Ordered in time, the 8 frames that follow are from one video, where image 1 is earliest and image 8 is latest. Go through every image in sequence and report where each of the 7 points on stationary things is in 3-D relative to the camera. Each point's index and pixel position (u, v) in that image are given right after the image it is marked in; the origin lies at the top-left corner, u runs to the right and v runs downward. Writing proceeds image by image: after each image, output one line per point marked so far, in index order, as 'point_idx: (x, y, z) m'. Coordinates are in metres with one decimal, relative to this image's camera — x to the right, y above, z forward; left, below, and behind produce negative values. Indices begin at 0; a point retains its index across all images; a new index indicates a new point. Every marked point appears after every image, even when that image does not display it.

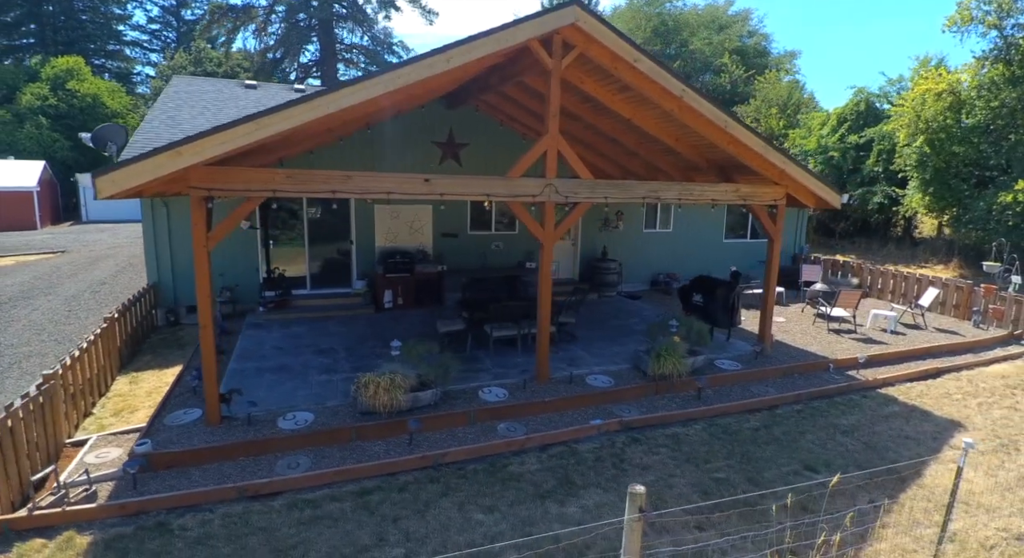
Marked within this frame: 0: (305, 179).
0: (-2.1, +1.0, +5.4) m
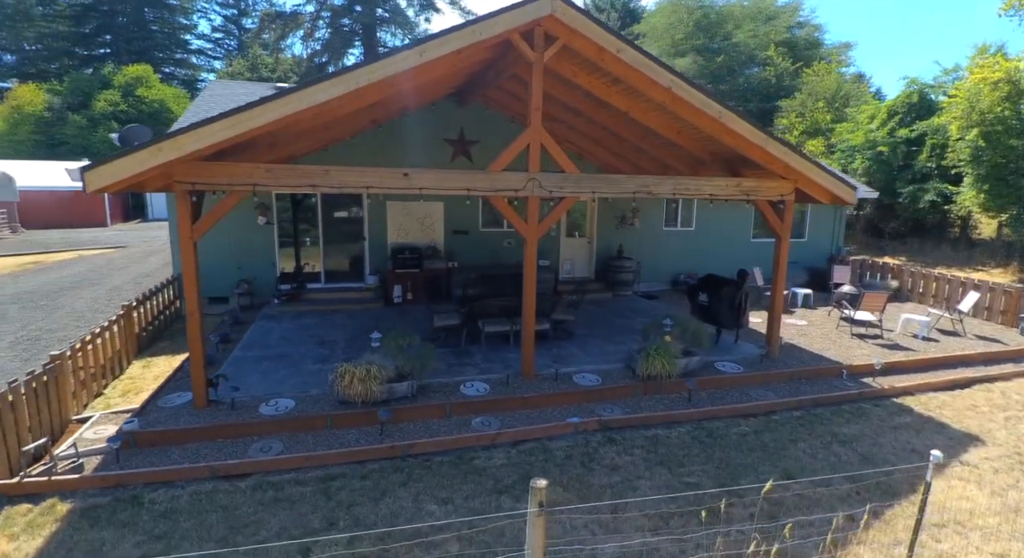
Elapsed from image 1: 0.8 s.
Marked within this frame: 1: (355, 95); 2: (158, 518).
0: (-2.4, +1.1, +5.6) m
1: (-1.7, +1.9, +5.5) m
2: (-2.9, -2.0, +4.4) m
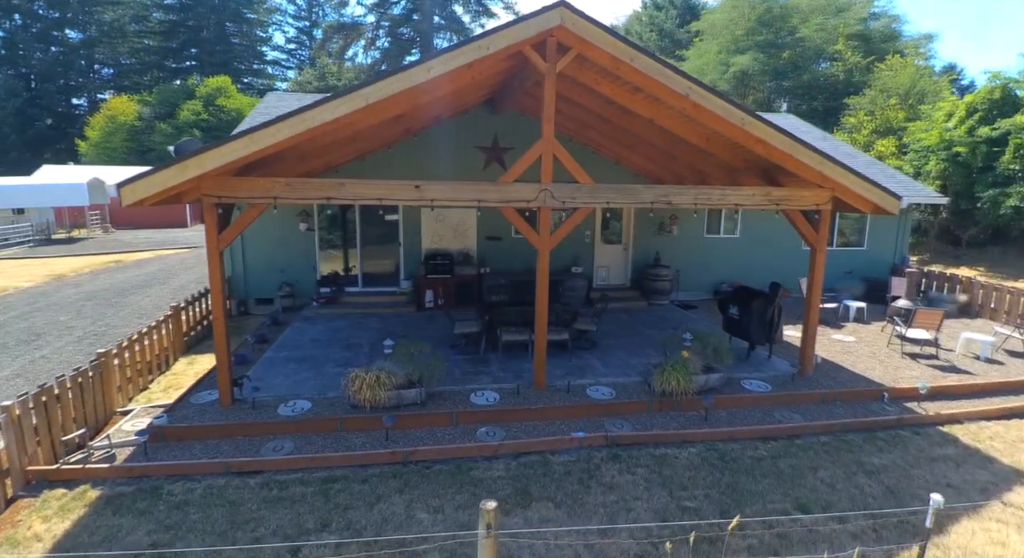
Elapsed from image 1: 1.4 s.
0: (-2.3, +1.0, +5.8) m
1: (-1.6, +1.8, +5.7) m
2: (-3.0, -2.0, +4.7) m
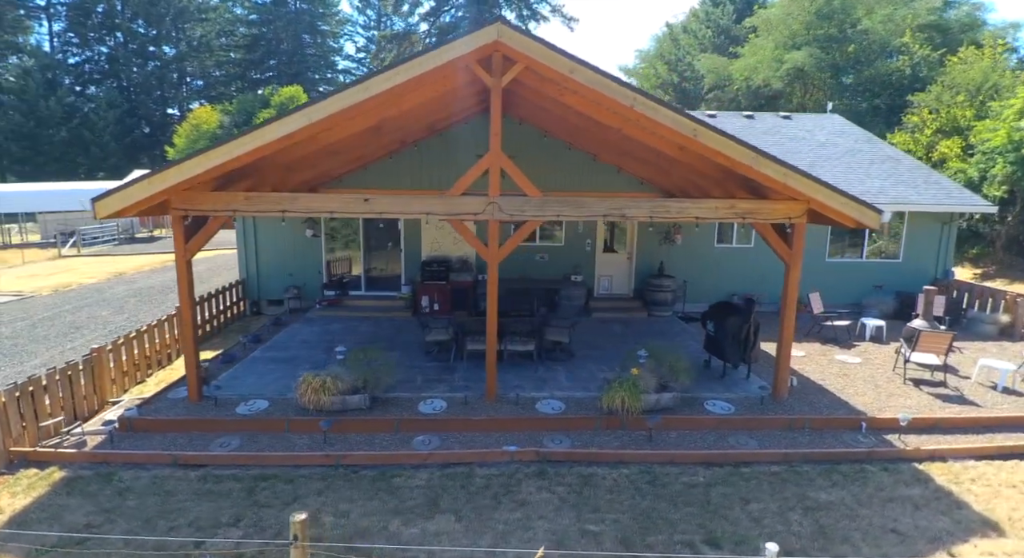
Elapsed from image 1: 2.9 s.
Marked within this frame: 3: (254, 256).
0: (-2.9, +0.9, +6.2) m
1: (-2.2, +1.7, +6.0) m
2: (-3.9, -2.1, +5.2) m
3: (-5.3, +0.5, +11.0) m
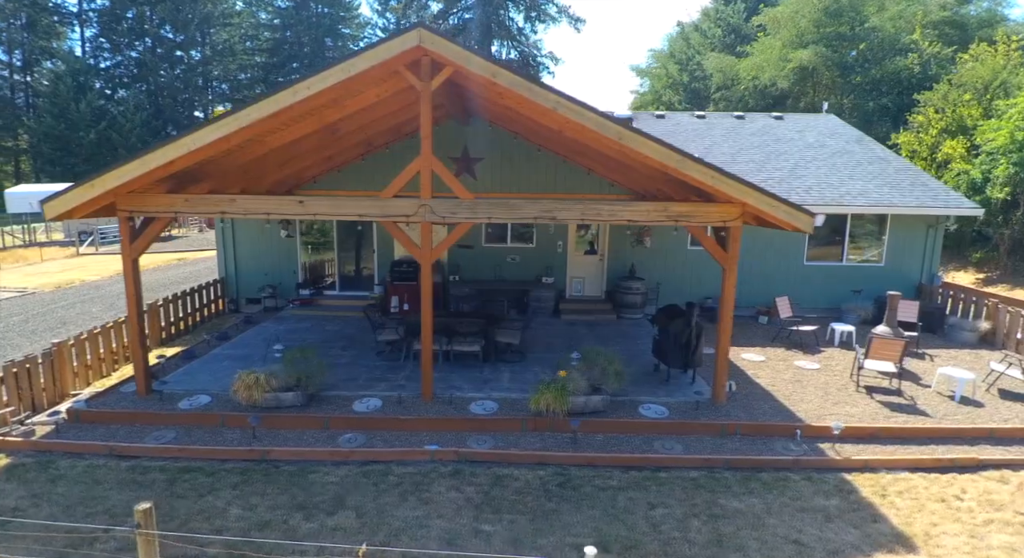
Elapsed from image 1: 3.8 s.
0: (-3.8, +0.9, +6.4) m
1: (-3.1, +1.7, +6.2) m
2: (-4.8, -2.1, +5.5) m
3: (-5.9, +0.5, +11.3) m
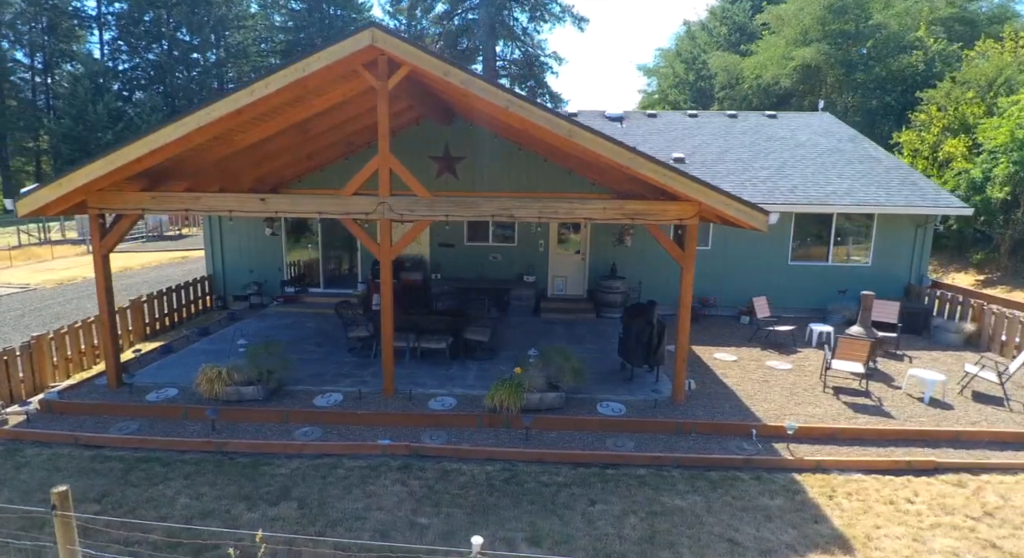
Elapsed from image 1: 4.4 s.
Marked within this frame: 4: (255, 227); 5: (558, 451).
0: (-4.3, +1.0, +6.6) m
1: (-3.6, +1.8, +6.3) m
2: (-5.4, -2.0, +5.7) m
3: (-6.3, +0.6, +11.5) m
4: (-5.5, +1.1, +11.4) m
5: (+0.5, -1.9, +5.9) m
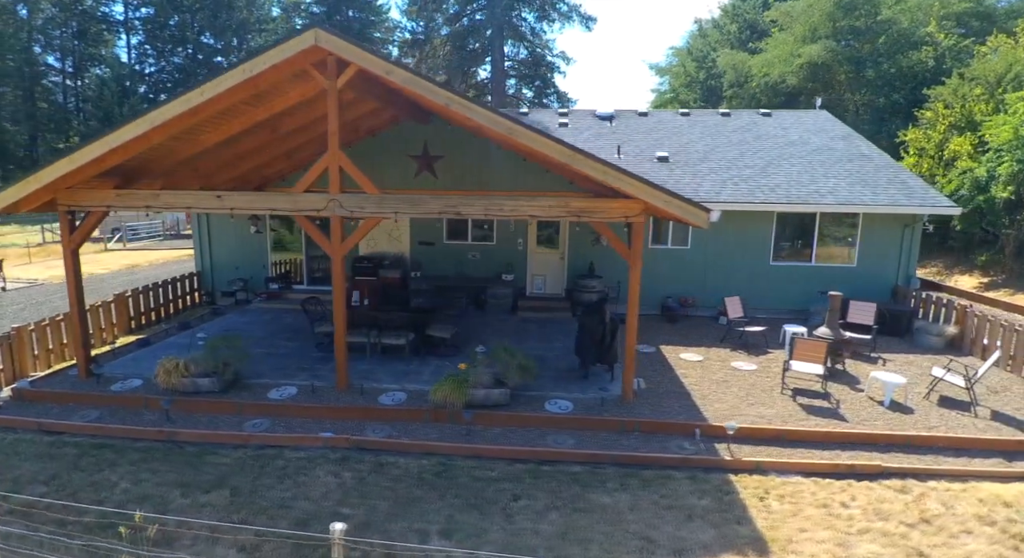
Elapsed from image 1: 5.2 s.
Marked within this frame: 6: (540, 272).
0: (-4.9, +1.0, +6.8) m
1: (-4.2, +1.8, +6.5) m
2: (-6.1, -1.9, +6.0) m
3: (-6.7, +0.6, +11.8) m
4: (-5.9, +1.2, +11.7) m
5: (-0.2, -1.9, +5.9) m
6: (+0.6, +0.1, +11.4) m
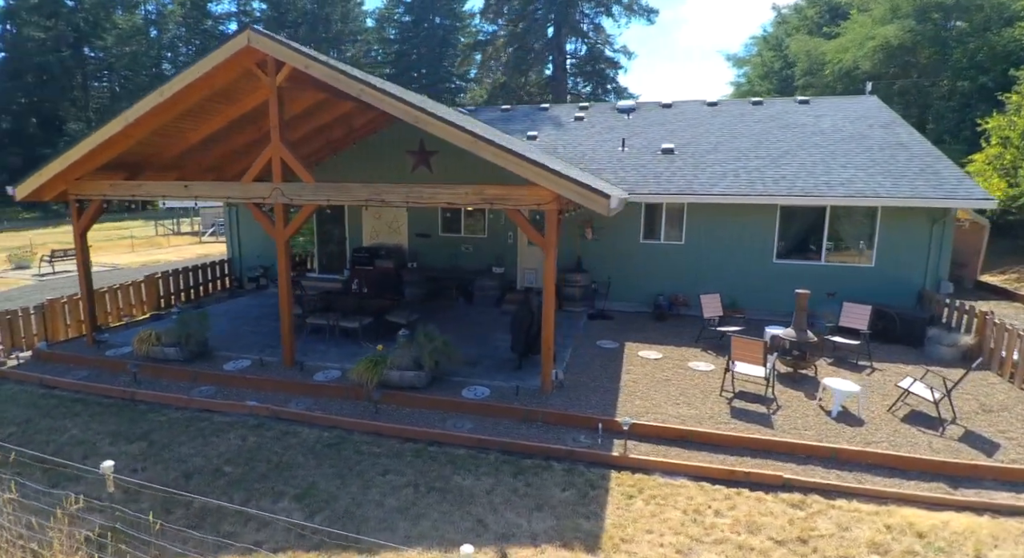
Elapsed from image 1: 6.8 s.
0: (-5.8, +1.4, +7.9) m
1: (-5.1, +2.1, +7.4) m
2: (-7.1, -1.6, +7.2) m
3: (-6.7, +1.0, +13.1) m
4: (-5.9, +1.5, +12.8) m
5: (-1.4, -1.7, +6.1) m
6: (+0.4, +0.3, +11.4) m
